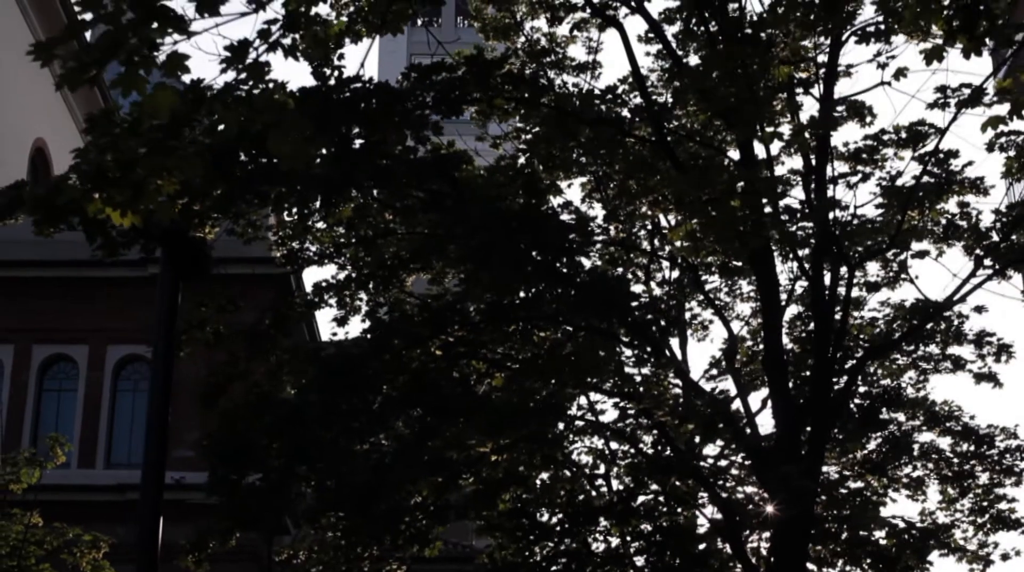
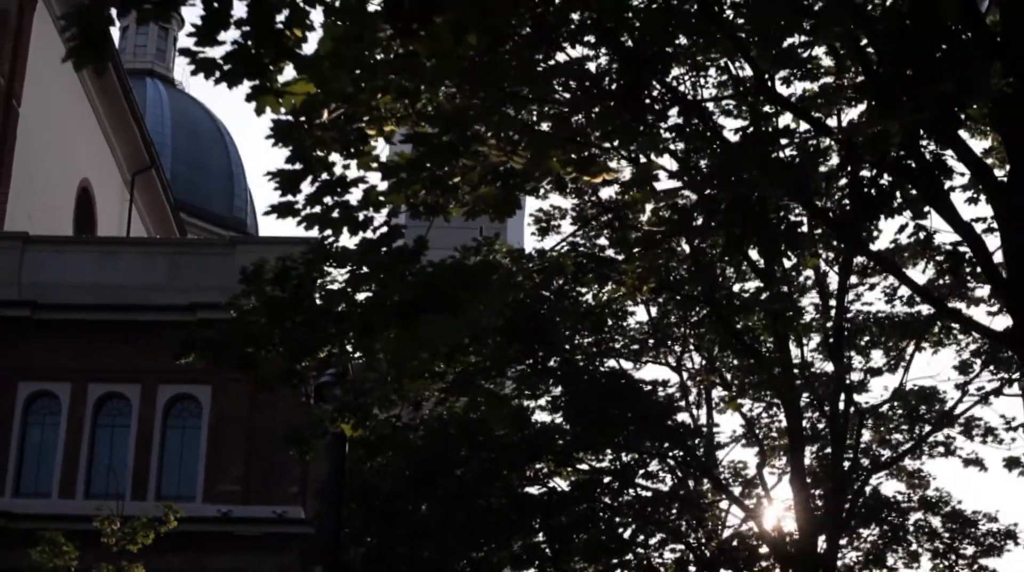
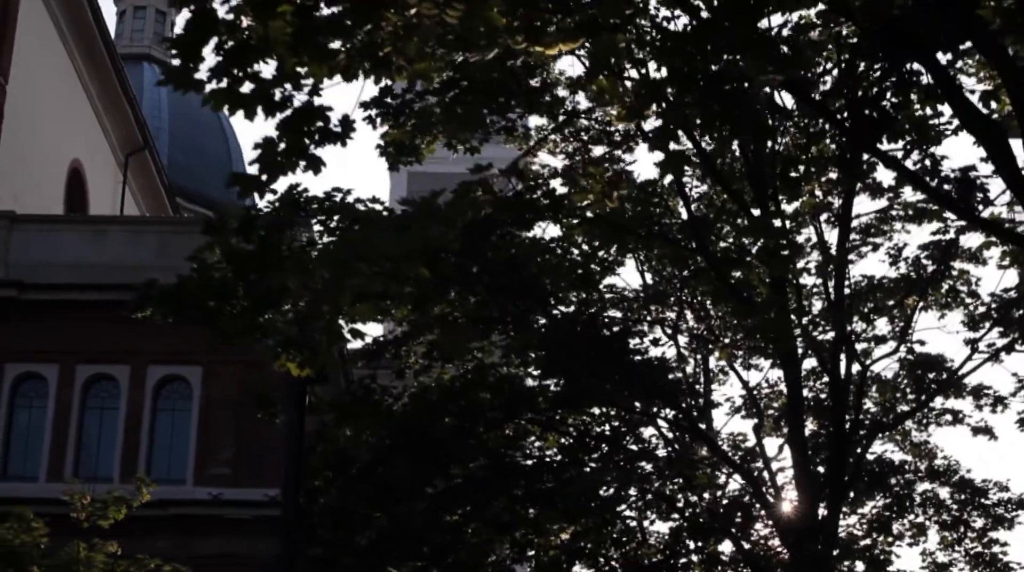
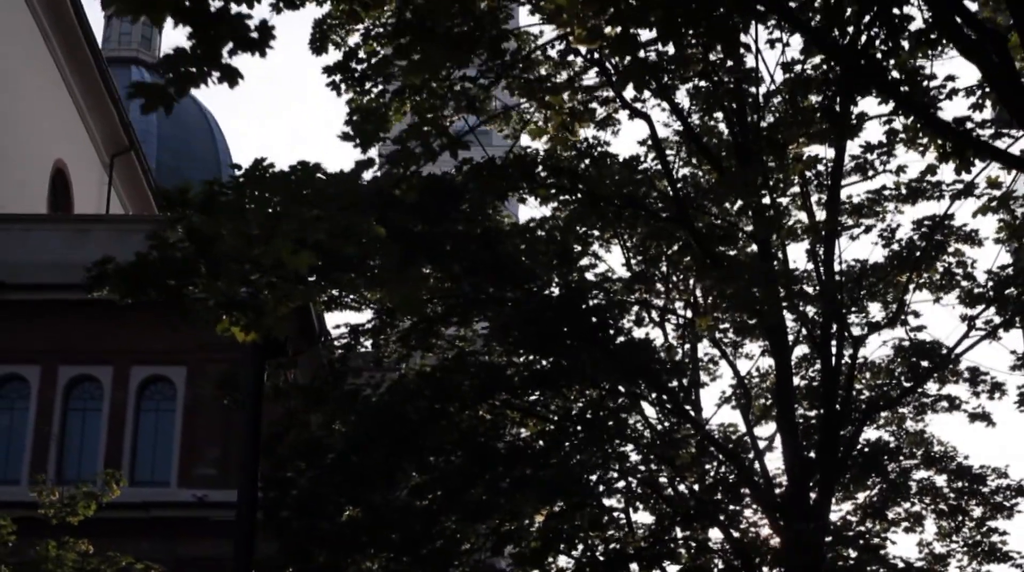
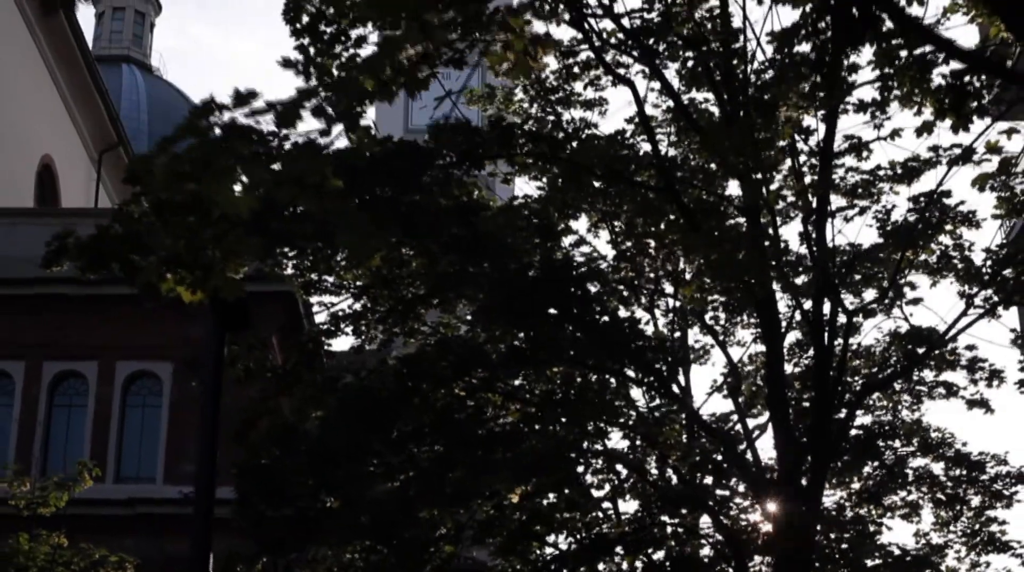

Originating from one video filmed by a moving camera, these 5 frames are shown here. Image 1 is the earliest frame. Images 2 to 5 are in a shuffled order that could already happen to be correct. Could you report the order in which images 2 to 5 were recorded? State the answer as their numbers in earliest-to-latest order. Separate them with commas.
5, 4, 3, 2
